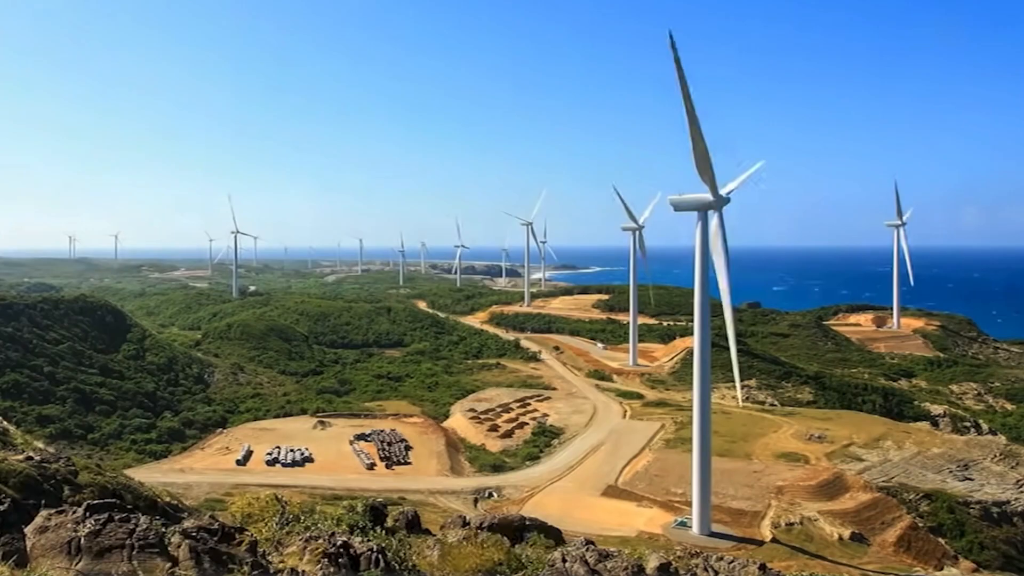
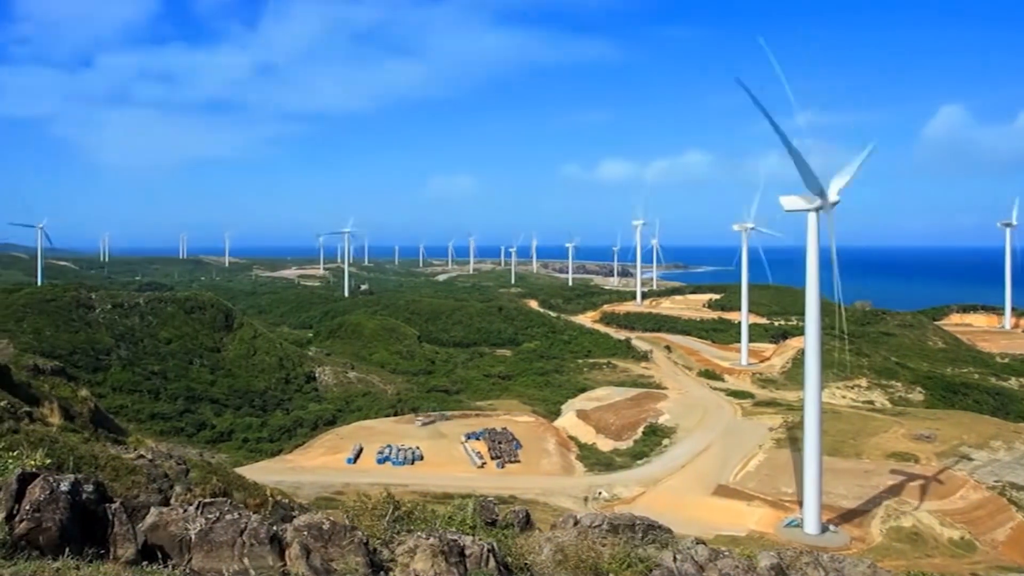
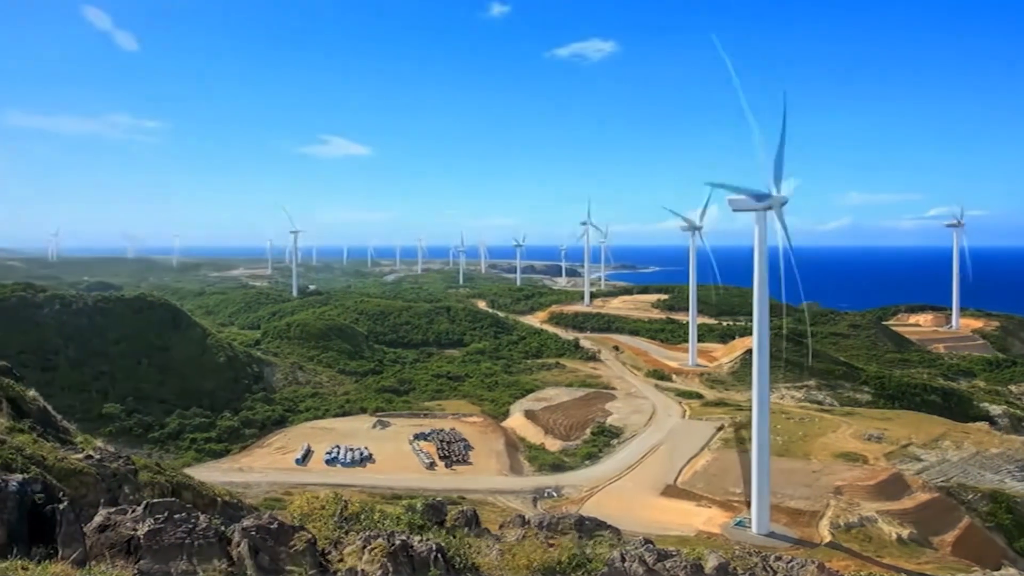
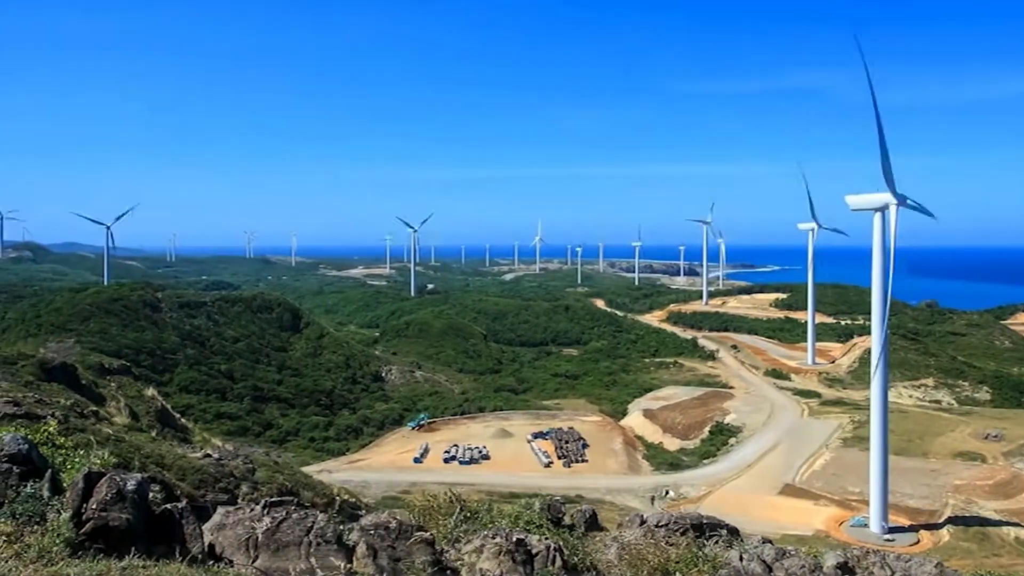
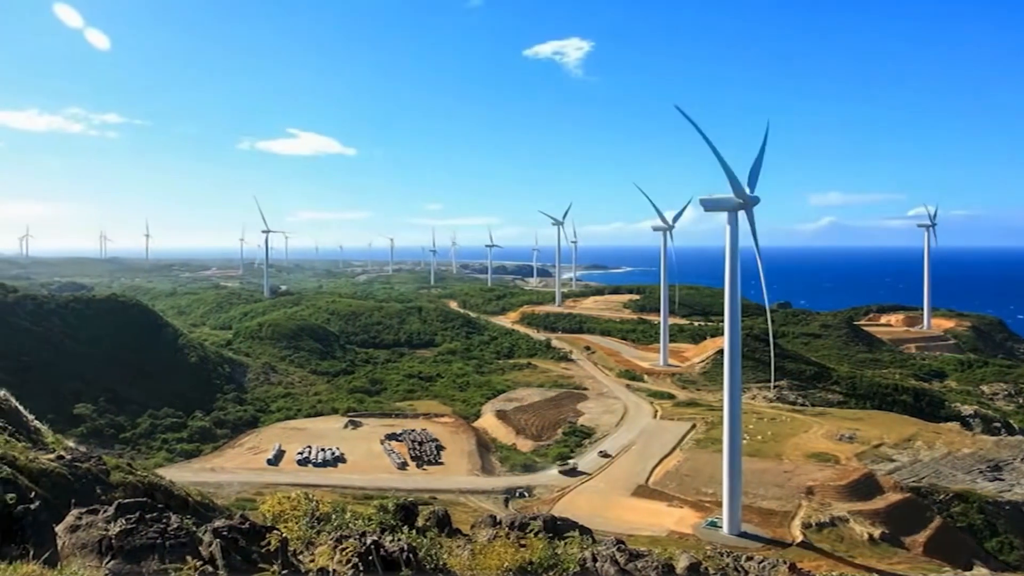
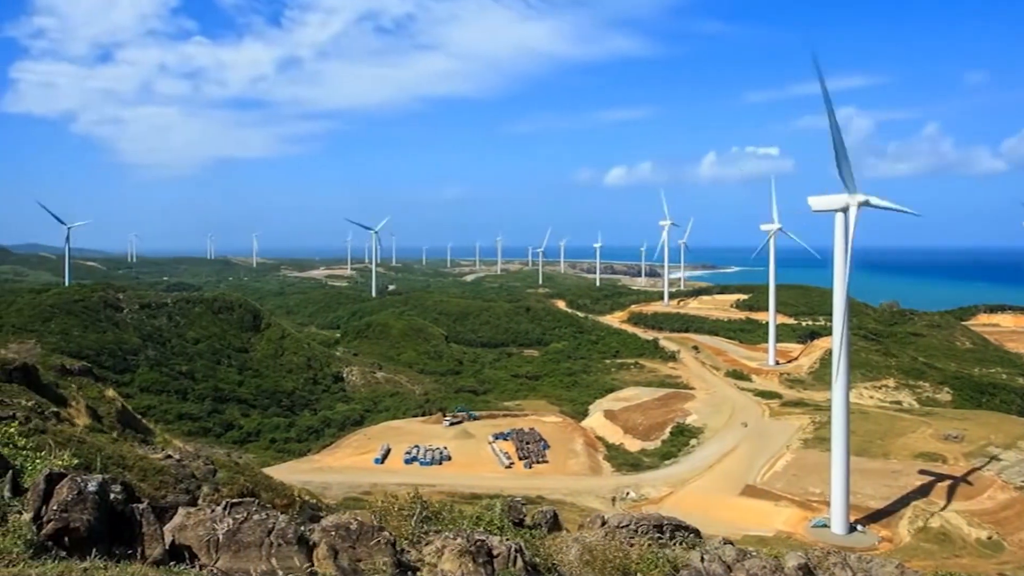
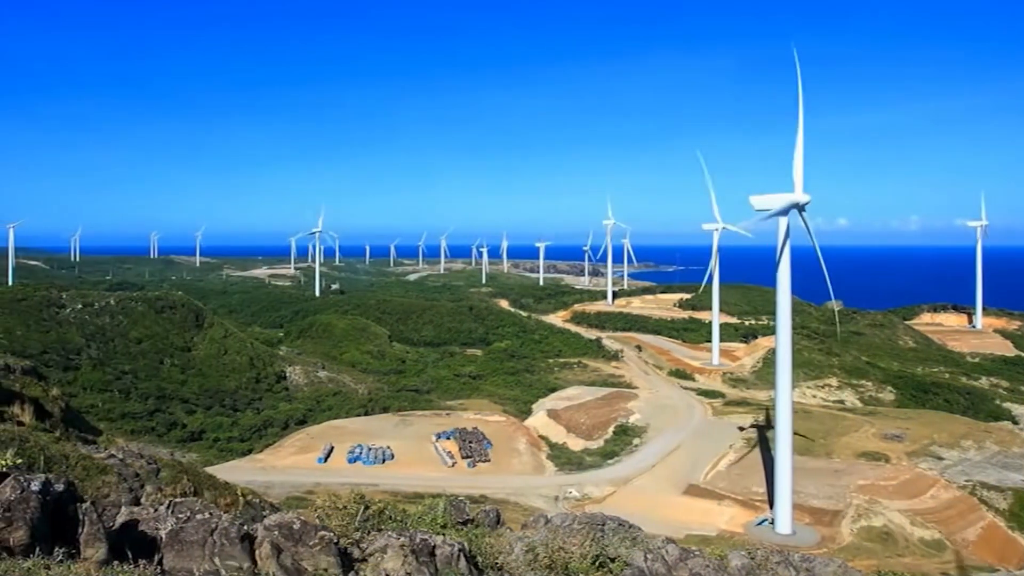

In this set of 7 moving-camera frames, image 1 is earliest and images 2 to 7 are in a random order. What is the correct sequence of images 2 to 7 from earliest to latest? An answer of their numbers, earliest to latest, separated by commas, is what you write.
5, 3, 7, 2, 6, 4
